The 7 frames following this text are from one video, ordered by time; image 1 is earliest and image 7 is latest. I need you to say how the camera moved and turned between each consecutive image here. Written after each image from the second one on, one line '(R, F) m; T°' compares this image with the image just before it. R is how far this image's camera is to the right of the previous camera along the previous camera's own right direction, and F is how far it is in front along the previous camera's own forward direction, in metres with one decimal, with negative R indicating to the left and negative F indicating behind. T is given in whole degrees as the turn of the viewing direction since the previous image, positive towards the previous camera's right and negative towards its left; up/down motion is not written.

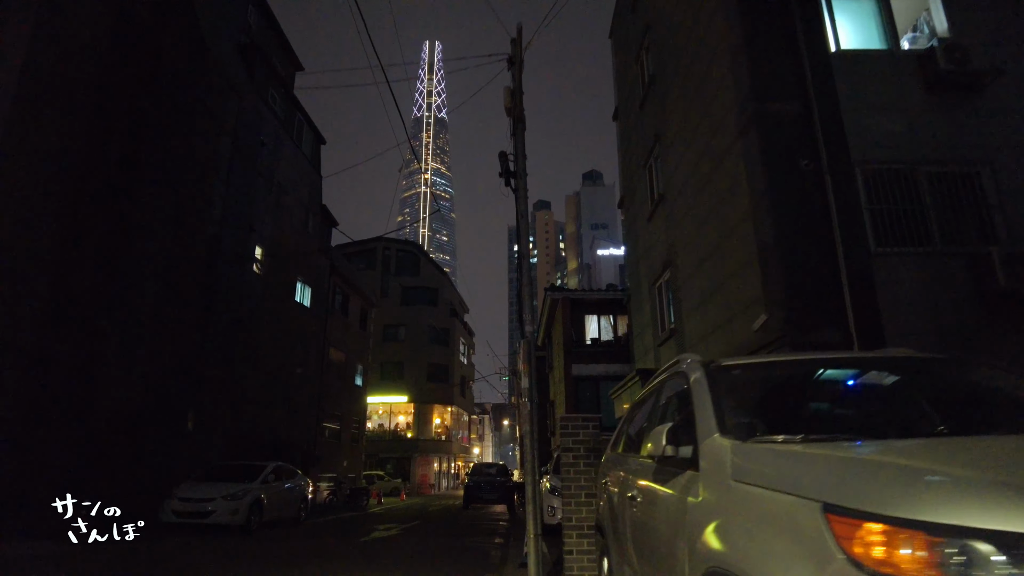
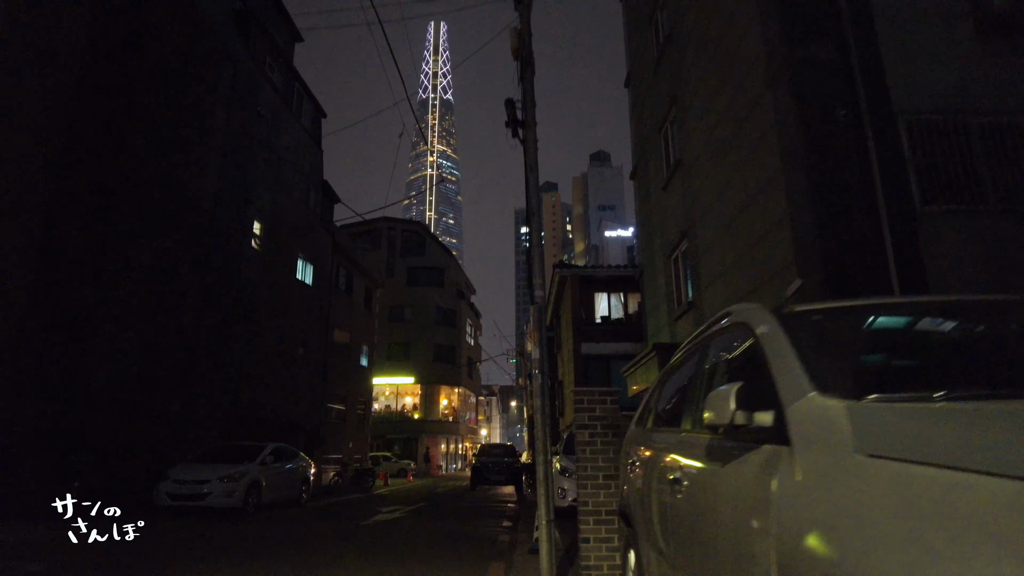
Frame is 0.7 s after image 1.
(0.0, +0.6) m; -1°
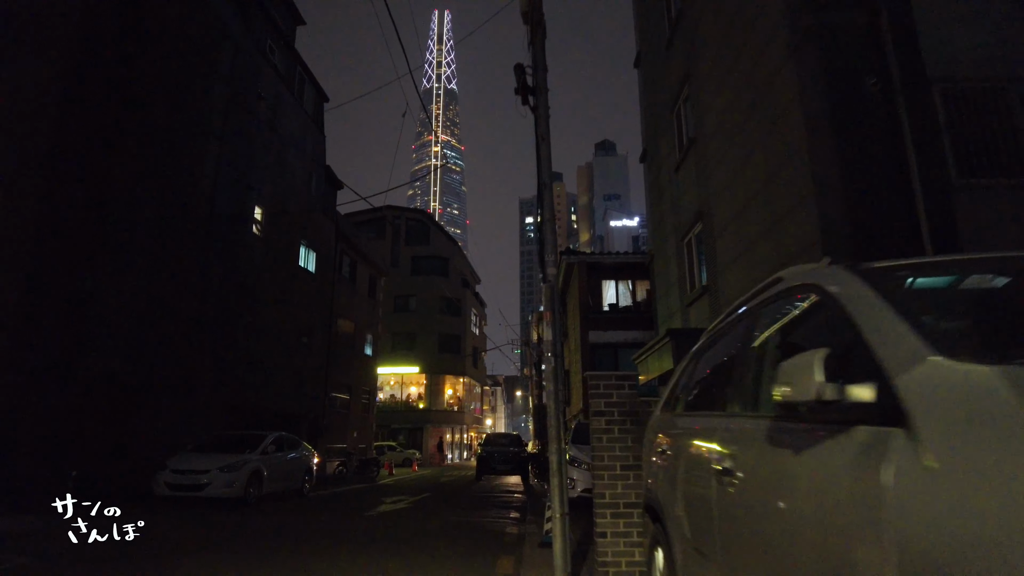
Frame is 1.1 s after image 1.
(0.0, +0.4) m; 0°
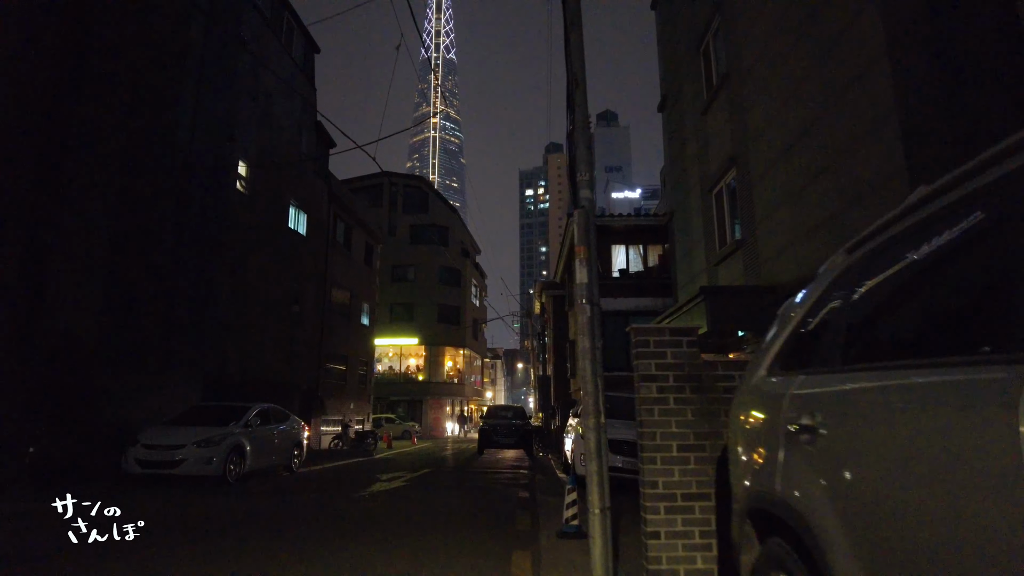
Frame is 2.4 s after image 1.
(-0.1, +1.2) m; 0°
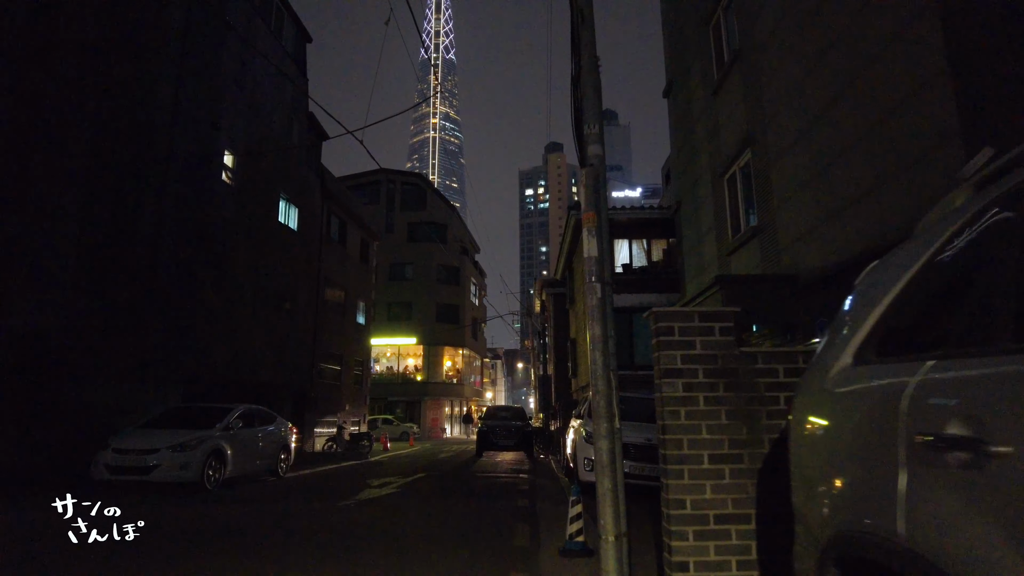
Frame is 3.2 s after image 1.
(0.0, +0.7) m; 0°
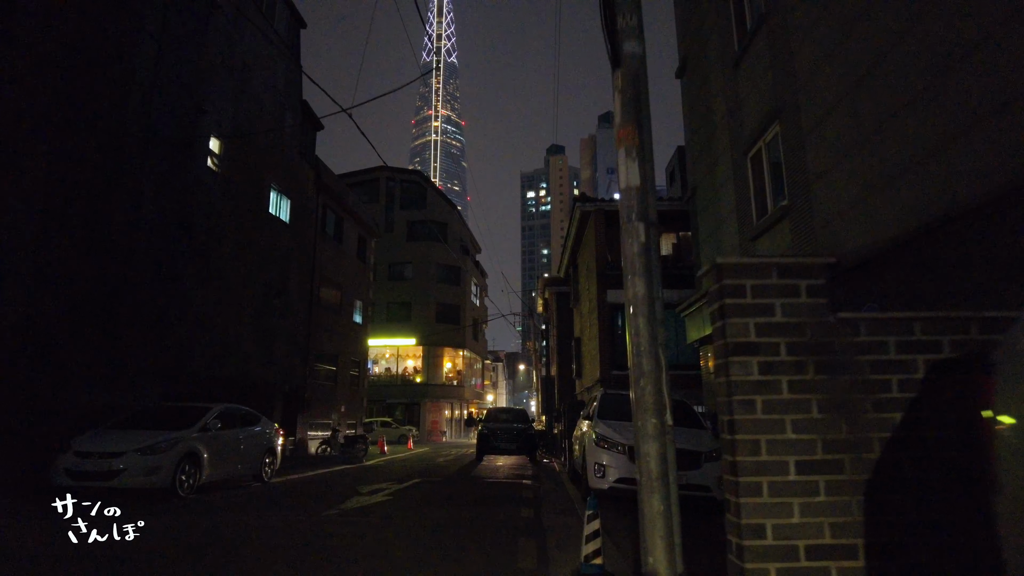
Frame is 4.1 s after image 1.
(0.0, +0.9) m; 0°
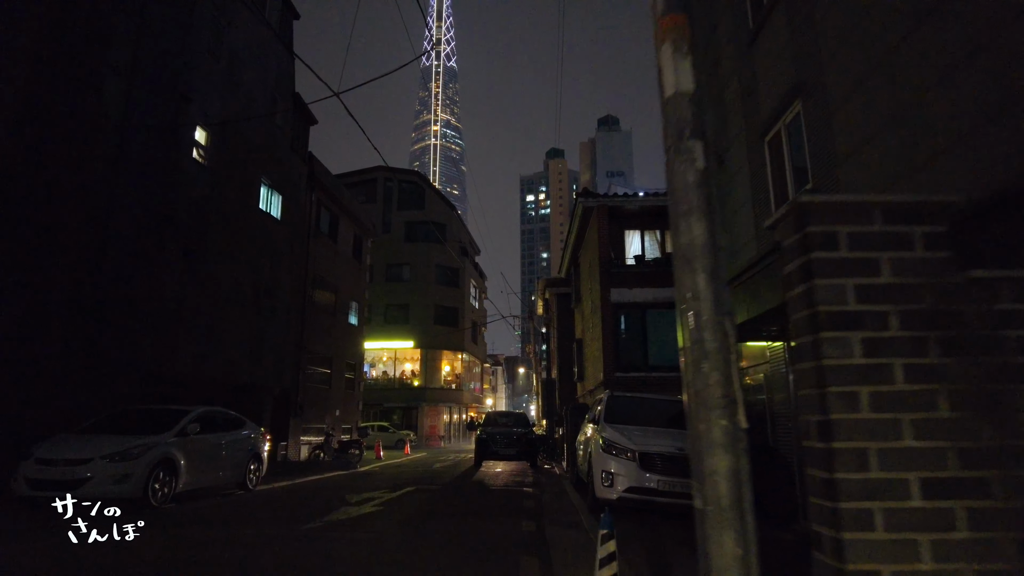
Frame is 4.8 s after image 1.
(0.0, +0.7) m; 0°
